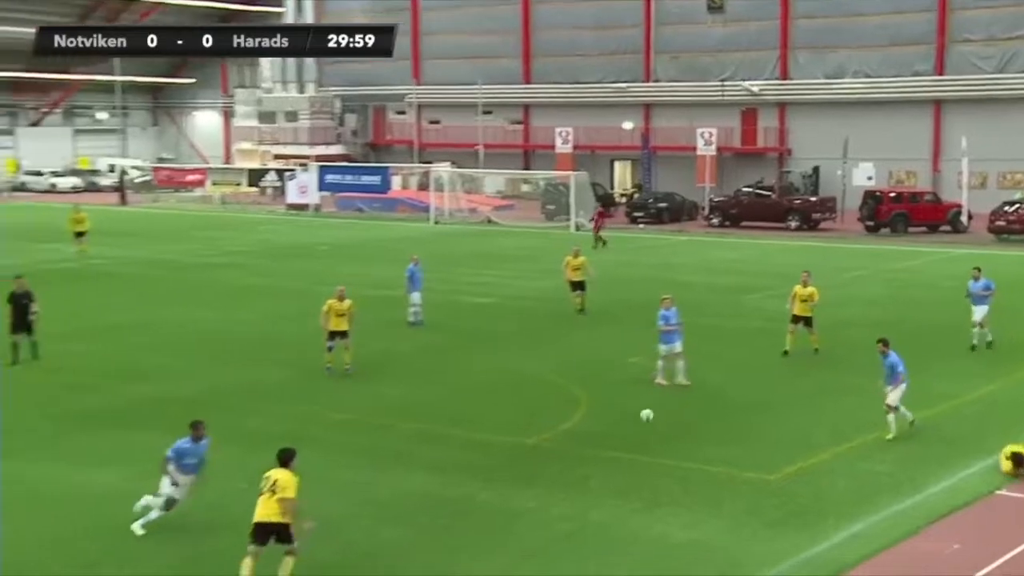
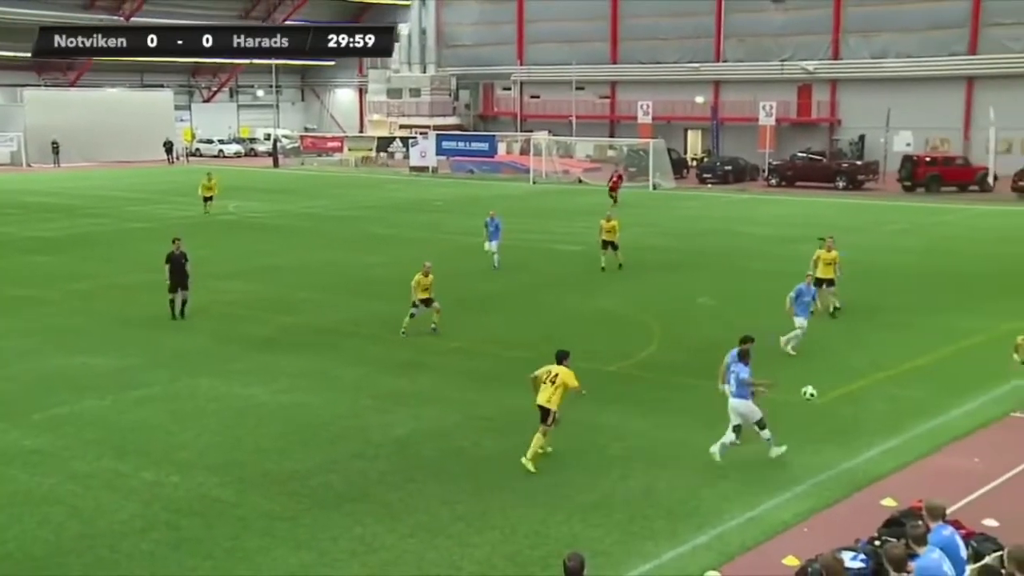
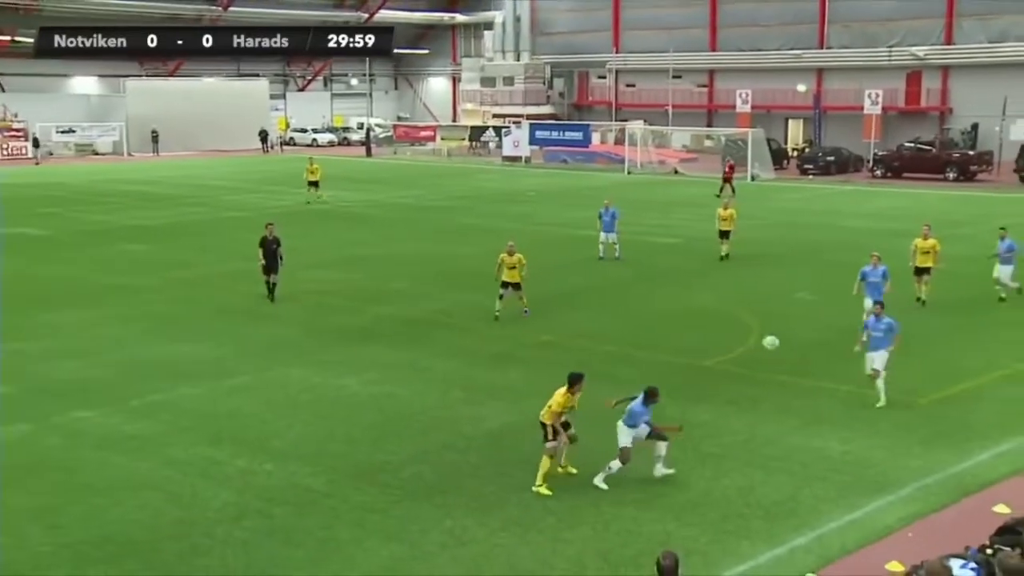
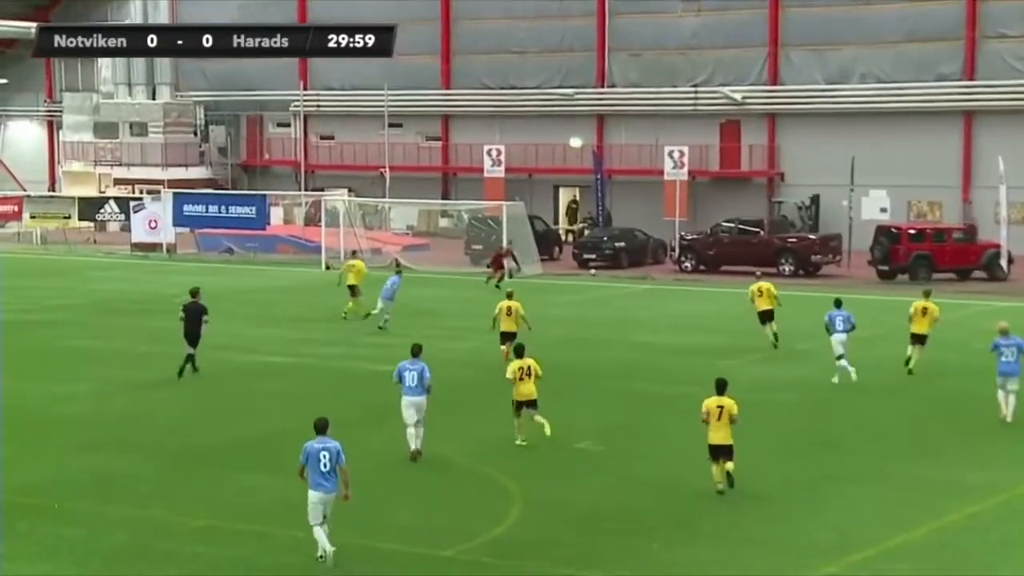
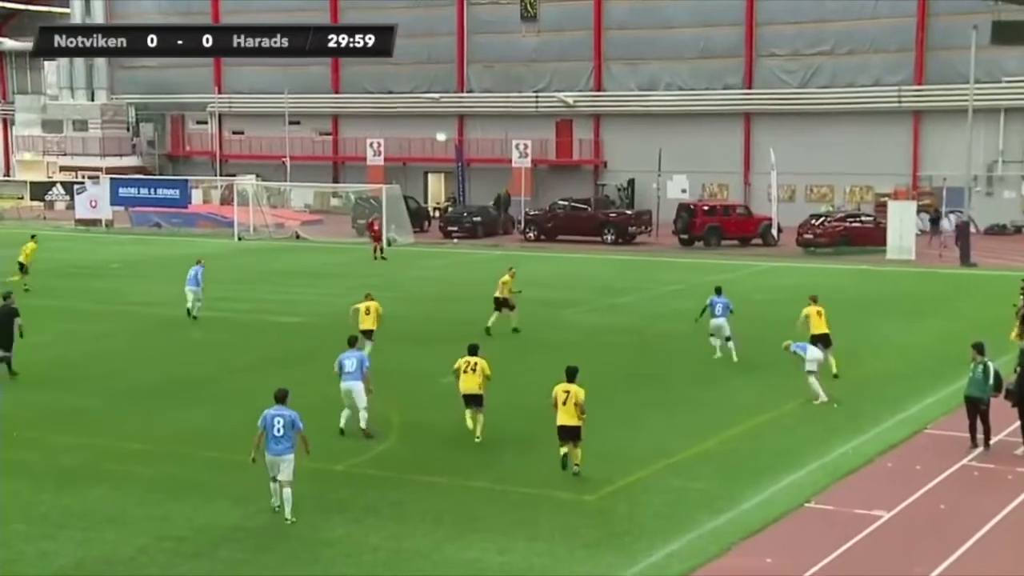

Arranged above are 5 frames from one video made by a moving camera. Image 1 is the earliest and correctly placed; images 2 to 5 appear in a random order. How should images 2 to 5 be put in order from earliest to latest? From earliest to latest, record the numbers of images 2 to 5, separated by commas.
3, 2, 5, 4
